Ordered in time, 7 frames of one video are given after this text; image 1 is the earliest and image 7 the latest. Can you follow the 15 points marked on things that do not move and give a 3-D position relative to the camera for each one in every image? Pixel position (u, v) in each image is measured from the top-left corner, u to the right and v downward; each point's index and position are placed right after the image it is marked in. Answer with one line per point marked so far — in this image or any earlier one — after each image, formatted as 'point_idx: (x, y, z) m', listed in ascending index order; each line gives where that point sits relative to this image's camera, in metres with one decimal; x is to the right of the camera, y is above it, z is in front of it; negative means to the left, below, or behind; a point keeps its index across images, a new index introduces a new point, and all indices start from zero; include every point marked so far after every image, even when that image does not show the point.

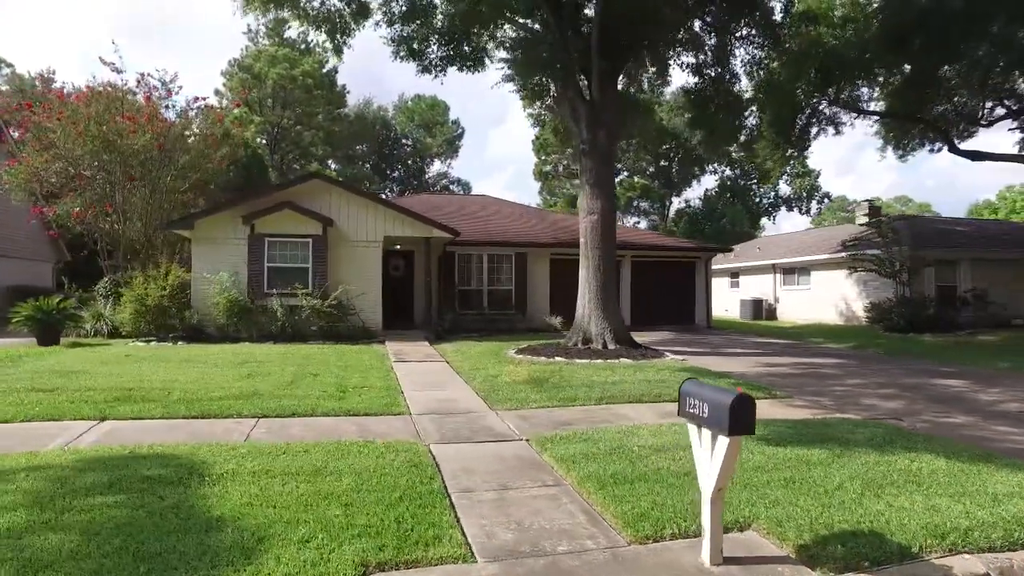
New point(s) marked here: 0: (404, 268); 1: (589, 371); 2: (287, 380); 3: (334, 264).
0: (-3.1, +0.6, +17.9) m
1: (+1.2, -1.3, +9.6) m
2: (-3.0, -1.3, +8.6) m
3: (-4.2, +0.6, +15.0) m
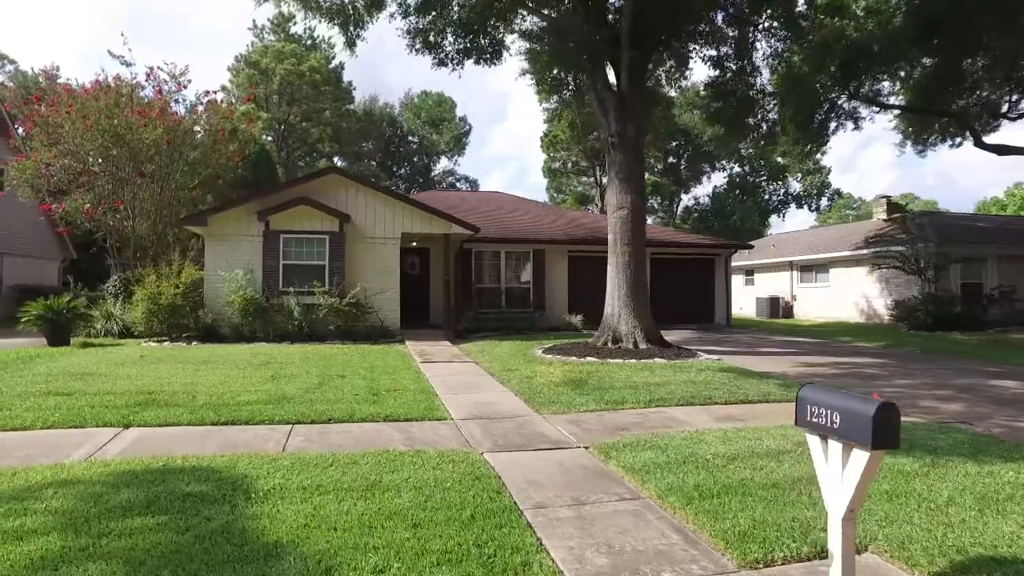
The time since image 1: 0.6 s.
0: (-2.5, +0.6, +17.5) m
1: (+1.7, -1.2, +9.2) m
2: (-2.5, -1.2, +8.1) m
3: (-3.7, +0.6, +14.6) m
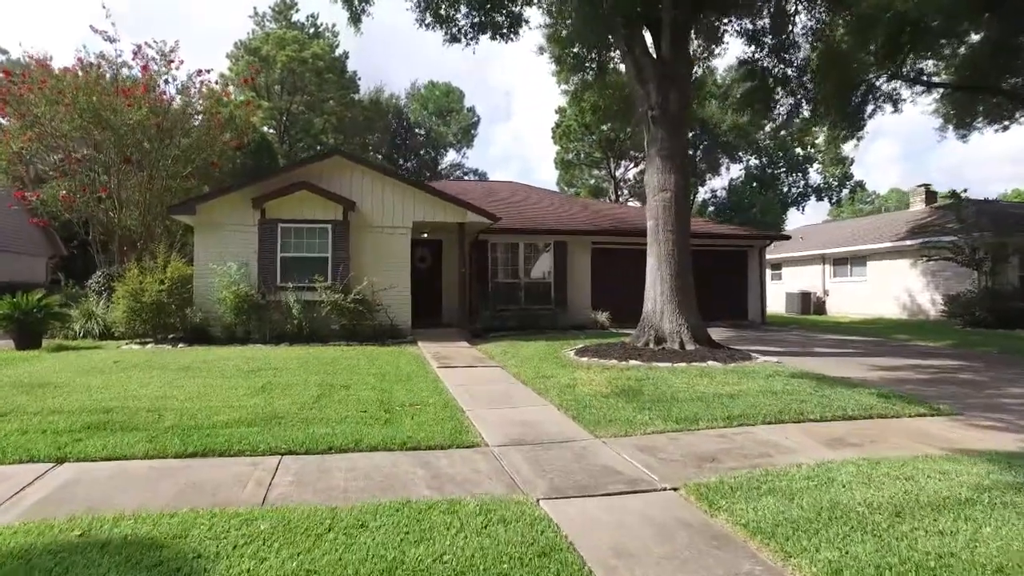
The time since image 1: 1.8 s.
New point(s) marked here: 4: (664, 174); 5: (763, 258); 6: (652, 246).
0: (-2.0, +0.7, +16.0) m
1: (+2.1, -1.1, +7.7) m
2: (-2.1, -1.2, +6.7) m
3: (-3.3, +0.7, +13.2) m
4: (+2.6, +1.9, +10.7) m
5: (+7.6, +0.9, +19.0) m
6: (+2.4, +0.7, +10.8) m
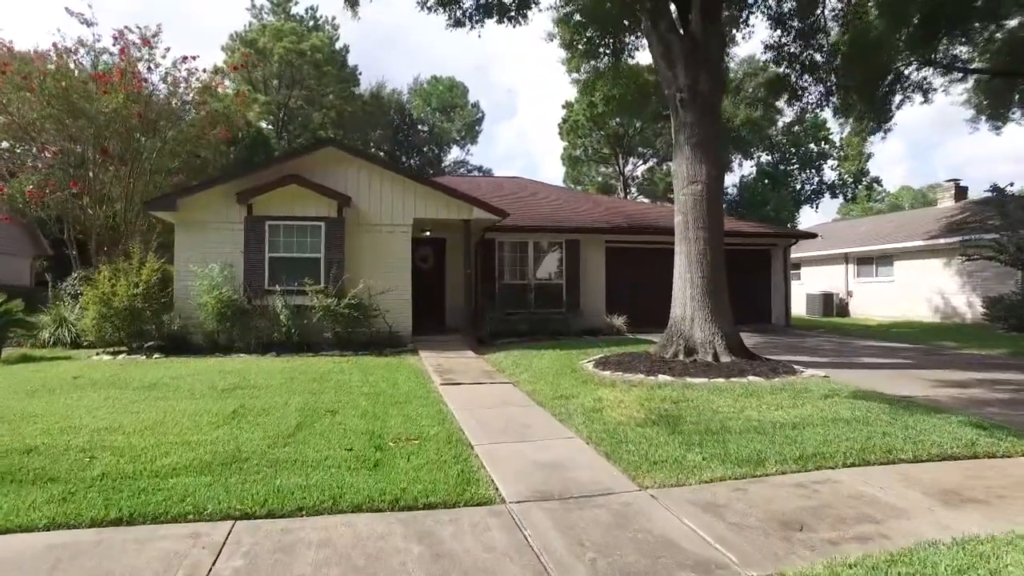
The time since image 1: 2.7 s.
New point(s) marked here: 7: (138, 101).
0: (-1.8, +0.7, +14.9) m
1: (+2.3, -1.2, +6.6) m
2: (-2.0, -1.2, +5.6) m
3: (-3.1, +0.7, +12.1) m
4: (+2.8, +1.9, +9.5) m
5: (+7.8, +0.9, +17.9) m
6: (+2.6, +0.7, +9.6) m
7: (-8.0, +4.0, +13.5) m
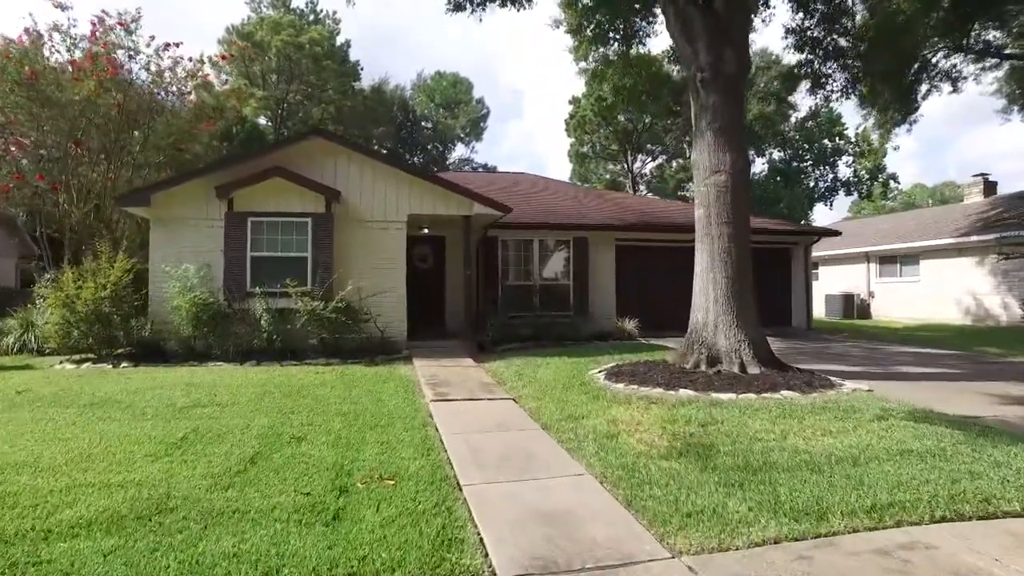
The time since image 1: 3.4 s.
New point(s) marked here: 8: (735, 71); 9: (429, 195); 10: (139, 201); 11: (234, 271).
0: (-1.8, +0.6, +14.0) m
1: (+2.3, -1.2, +5.6) m
2: (-2.0, -1.3, +4.7) m
3: (-3.0, +0.6, +11.2) m
4: (+2.8, +1.9, +8.5) m
5: (+7.9, +0.9, +16.8) m
6: (+2.6, +0.6, +8.6) m
7: (-8.0, +4.0, +12.6) m
8: (+3.1, +3.0, +8.6) m
9: (-1.5, +1.7, +11.4) m
10: (-6.1, +1.4, +10.3) m
11: (-4.7, +0.3, +10.6) m
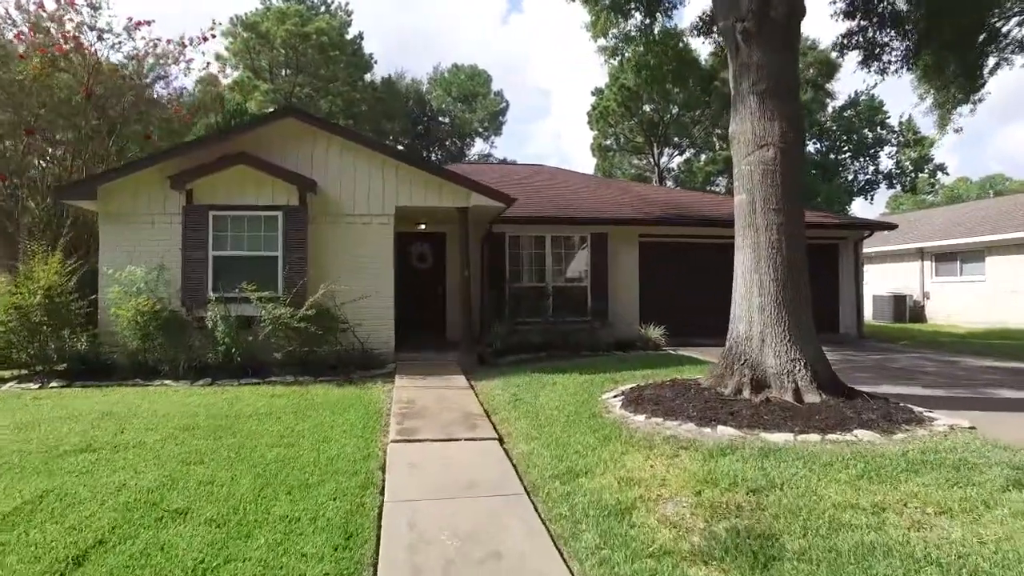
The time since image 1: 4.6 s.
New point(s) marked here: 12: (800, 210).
0: (-1.6, +0.6, +12.4) m
1: (+2.1, -1.3, +3.9) m
2: (-2.2, -1.3, +3.1) m
3: (-3.0, +0.6, +9.7) m
4: (+2.7, +1.8, +6.8) m
5: (+8.2, +0.9, +14.8) m
6: (+2.5, +0.6, +6.9) m
7: (-7.9, +3.9, +11.3) m
8: (+3.0, +2.9, +6.9) m
9: (-1.4, +1.6, +9.9) m
10: (-6.1, +1.4, +8.9) m
11: (-4.6, +0.2, +9.1) m
12: (+3.1, +0.8, +6.8) m
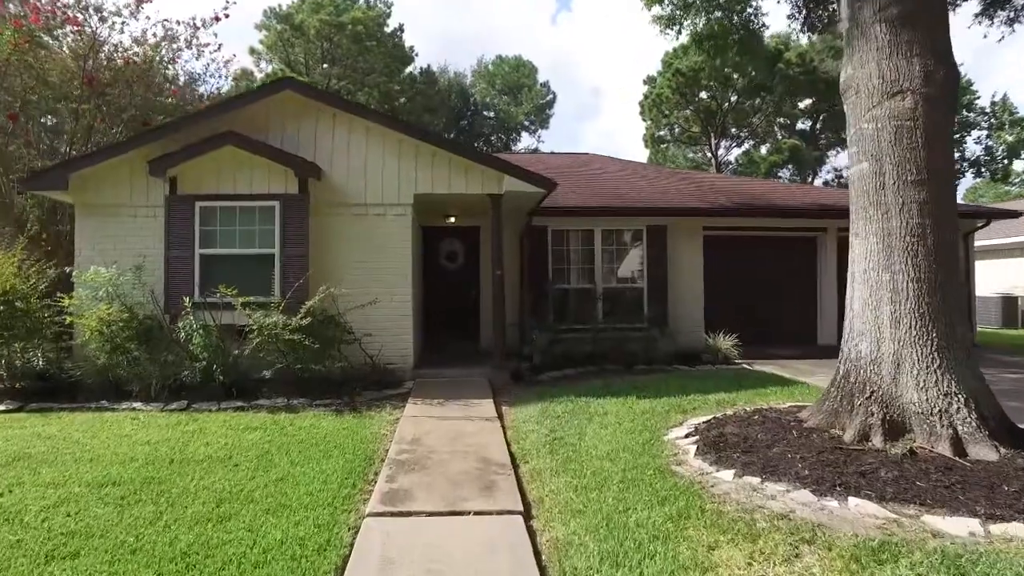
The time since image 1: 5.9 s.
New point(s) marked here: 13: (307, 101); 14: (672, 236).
0: (-0.9, +0.6, +10.8) m
1: (+2.1, -1.3, +2.0) m
2: (-2.2, -1.4, +1.6) m
3: (-2.5, +0.5, +8.2) m
4: (+3.0, +1.8, +4.9) m
5: (+9.1, +0.8, +12.4) m
6: (+2.8, +0.6, +5.0) m
7: (-7.2, +3.8, +10.2) m
8: (+3.2, +2.9, +4.9) m
9: (-0.9, +1.6, +8.3) m
10: (-5.6, +1.3, +7.7) m
11: (-4.2, +0.2, +7.8) m
12: (+3.4, +0.8, +4.8) m
13: (-2.7, +2.4, +8.2) m
14: (+2.8, +0.9, +11.0) m
